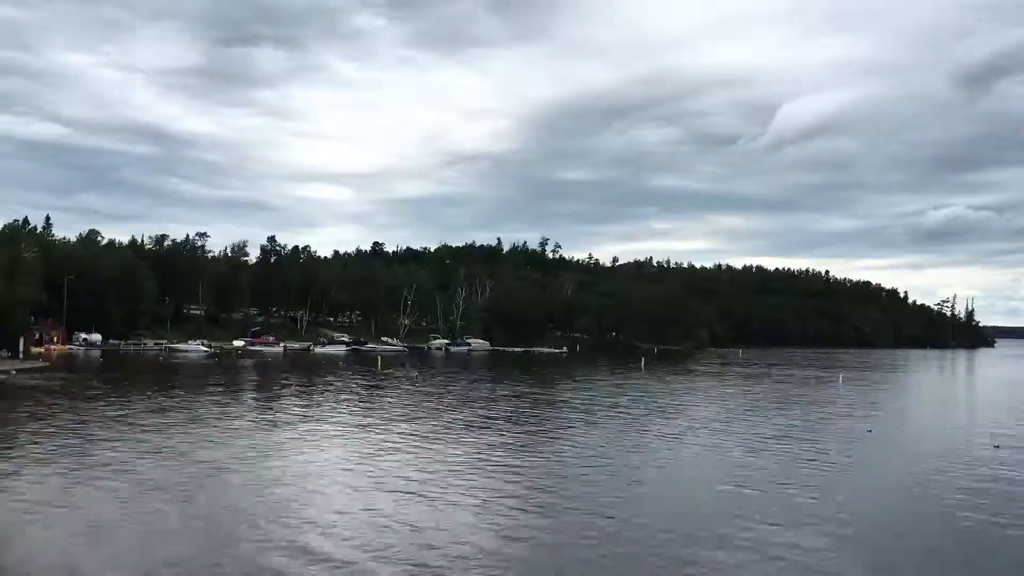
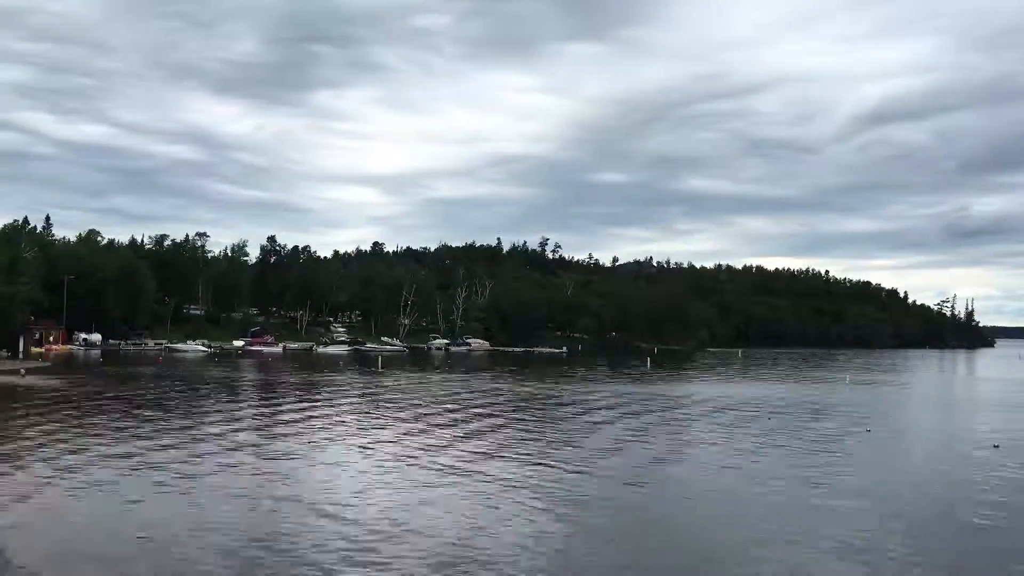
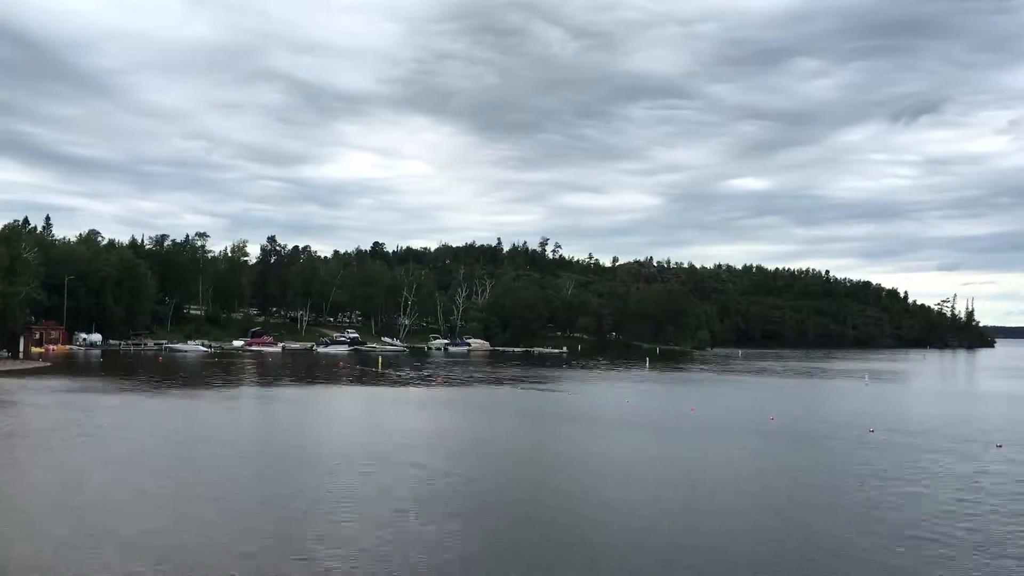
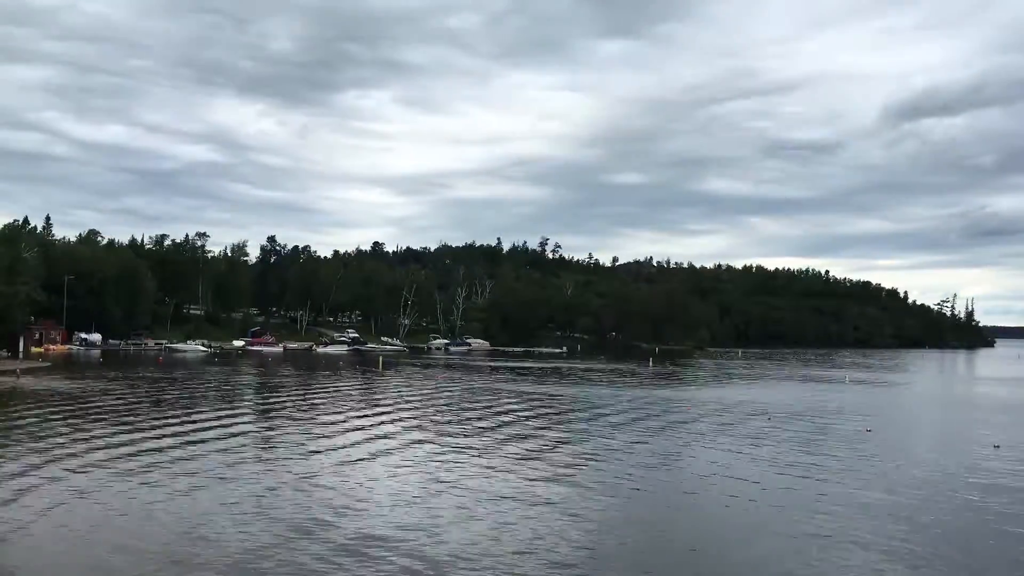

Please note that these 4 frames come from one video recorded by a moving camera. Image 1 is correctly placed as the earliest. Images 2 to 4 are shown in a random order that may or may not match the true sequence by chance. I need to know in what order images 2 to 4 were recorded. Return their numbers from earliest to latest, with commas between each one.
2, 4, 3
